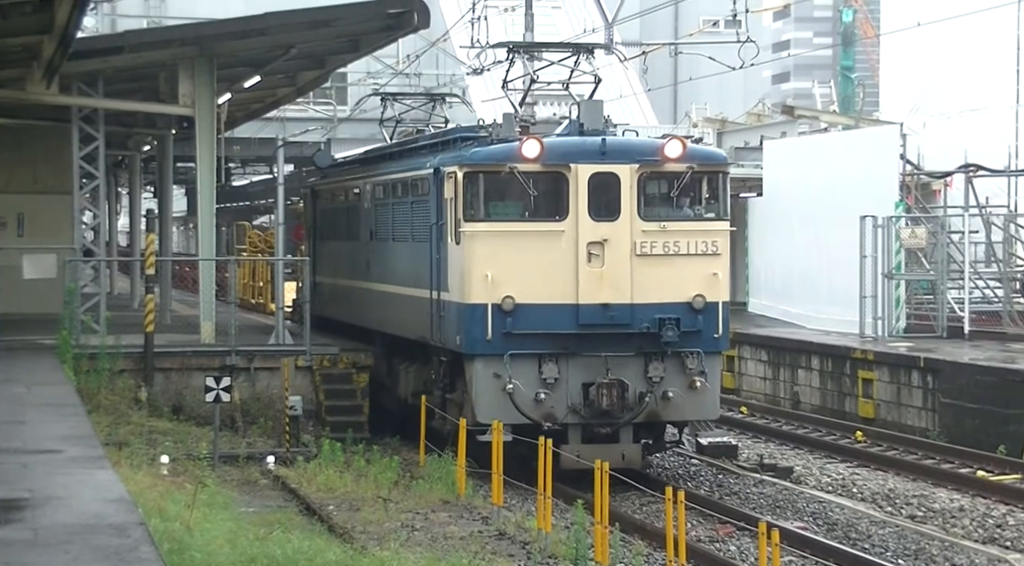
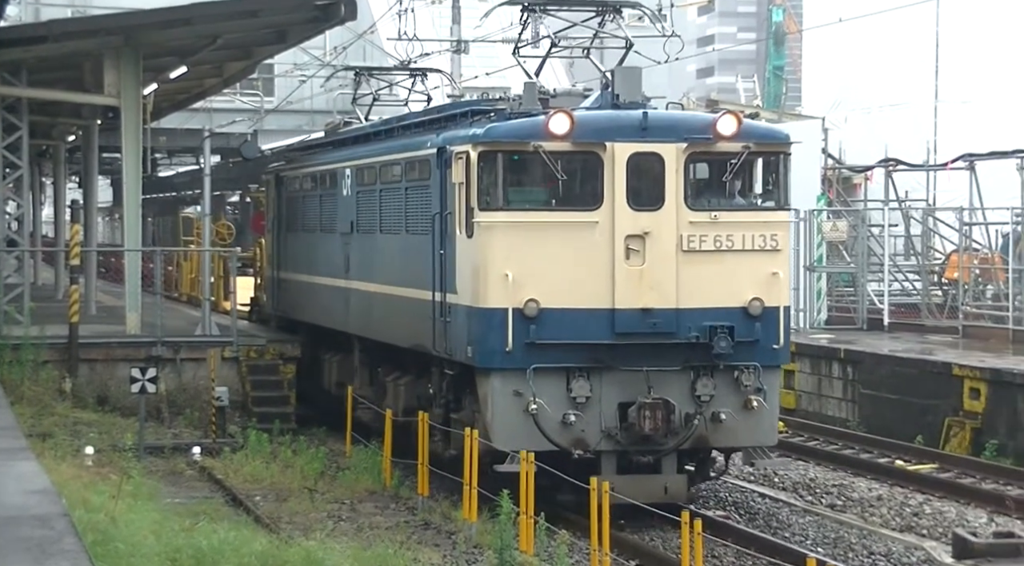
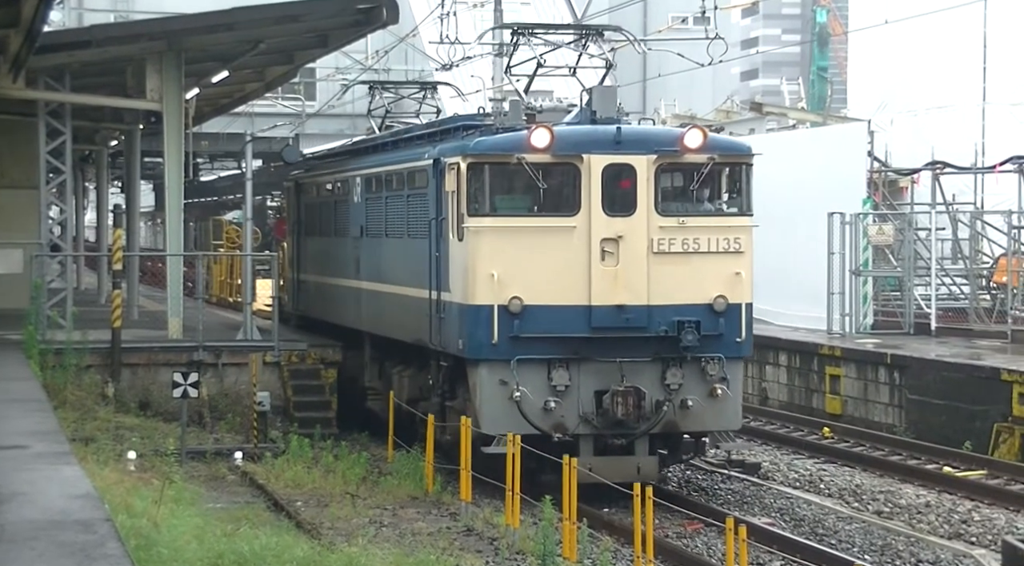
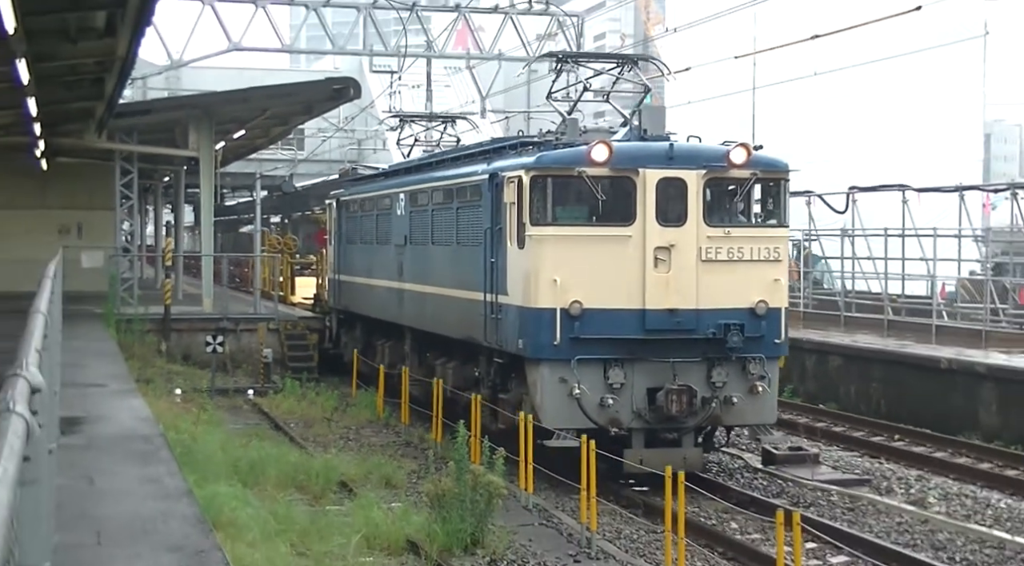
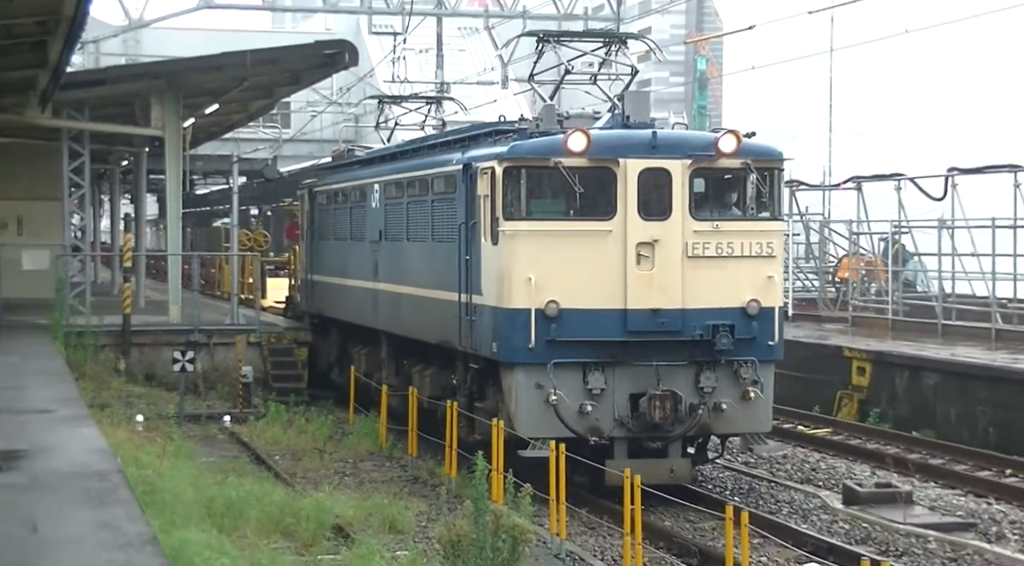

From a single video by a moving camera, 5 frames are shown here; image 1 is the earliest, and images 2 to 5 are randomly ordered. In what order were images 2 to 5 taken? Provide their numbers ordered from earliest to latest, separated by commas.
3, 2, 5, 4
